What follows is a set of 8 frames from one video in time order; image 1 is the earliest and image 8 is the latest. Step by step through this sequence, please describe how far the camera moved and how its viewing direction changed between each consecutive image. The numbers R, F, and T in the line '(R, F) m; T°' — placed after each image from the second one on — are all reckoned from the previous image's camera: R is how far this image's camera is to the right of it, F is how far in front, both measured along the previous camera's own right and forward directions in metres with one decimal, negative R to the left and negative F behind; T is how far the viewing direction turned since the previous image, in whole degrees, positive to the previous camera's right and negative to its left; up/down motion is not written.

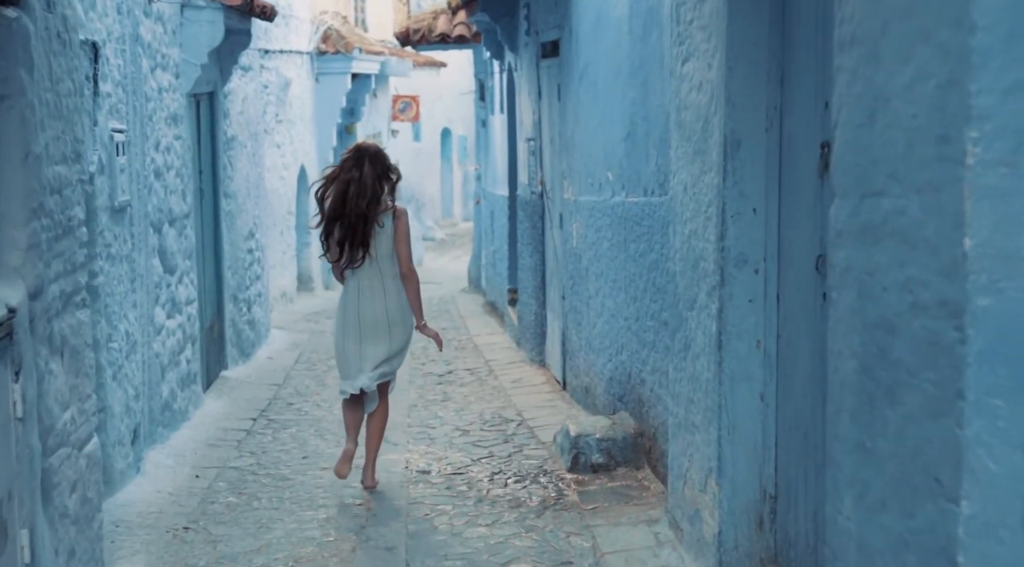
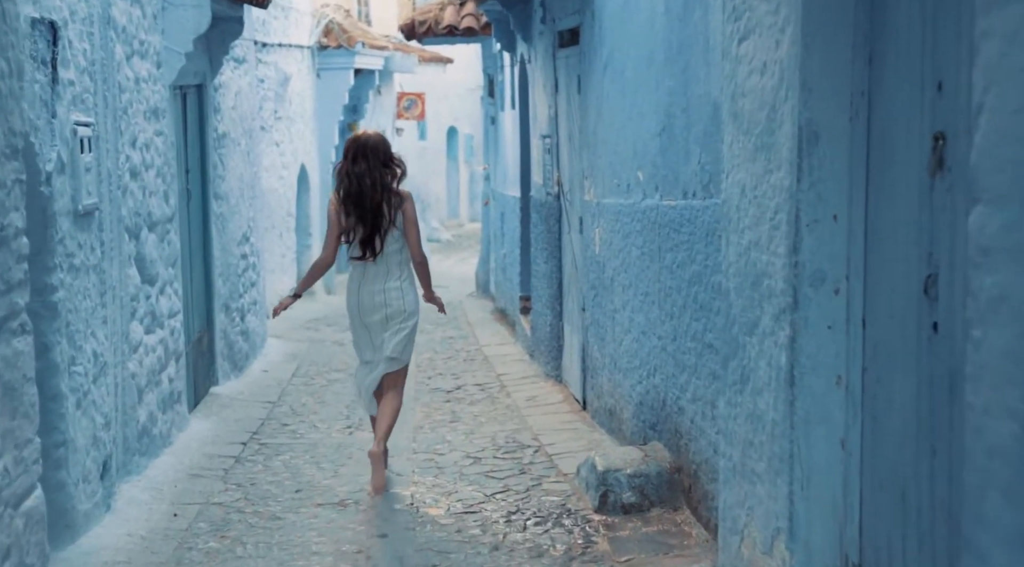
(-0.1, +0.8) m; 0°
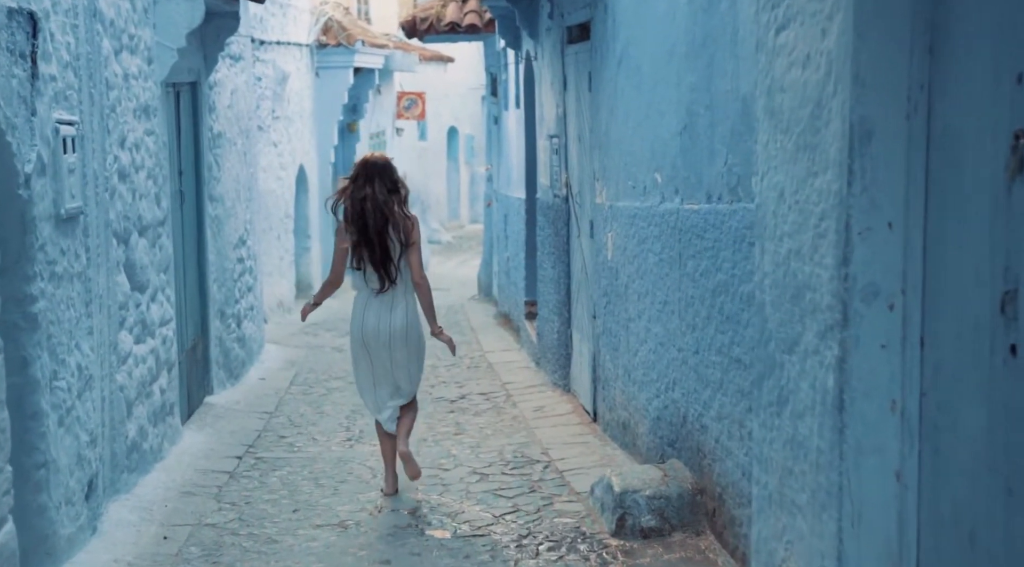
(-0.1, +0.4) m; 0°
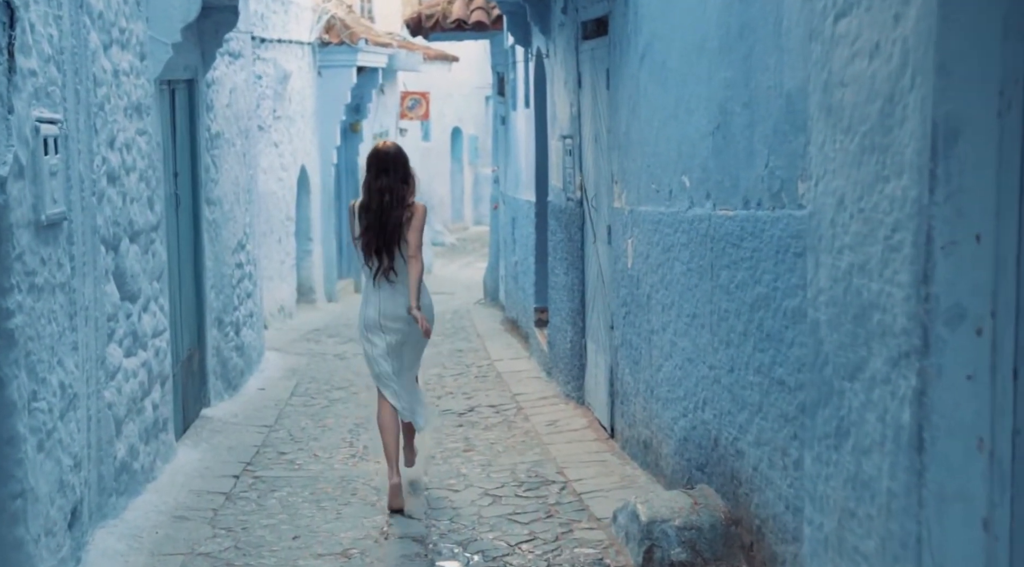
(-0.1, +0.4) m; 0°
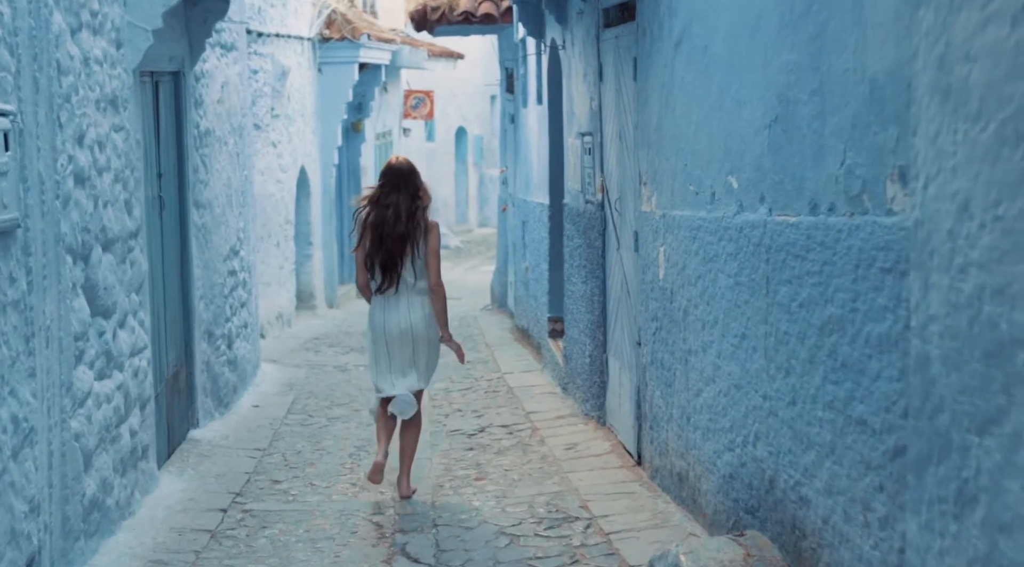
(-0.1, +0.7) m; 0°
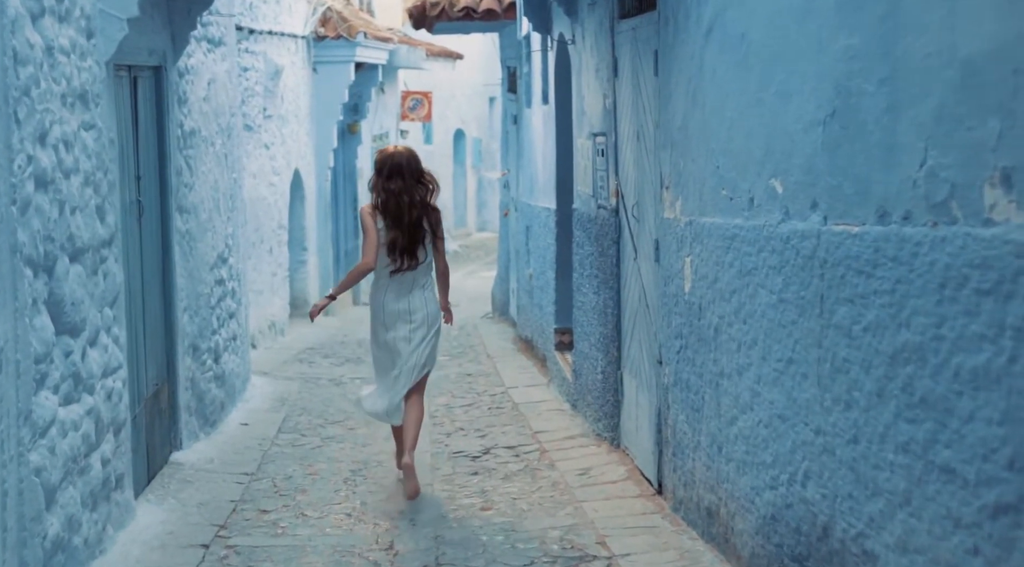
(-0.1, +0.6) m; 0°
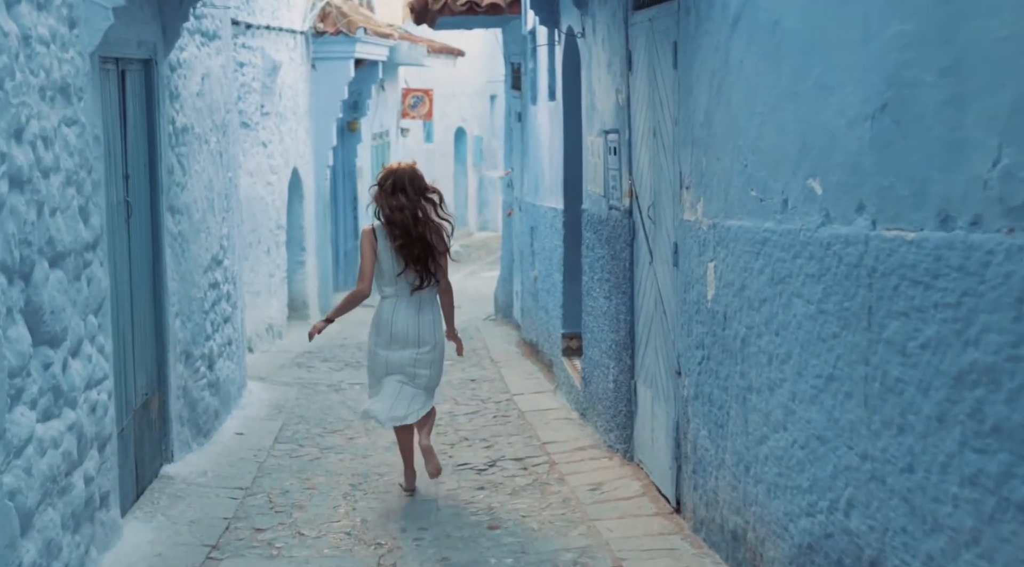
(0.0, +0.4) m; 0°
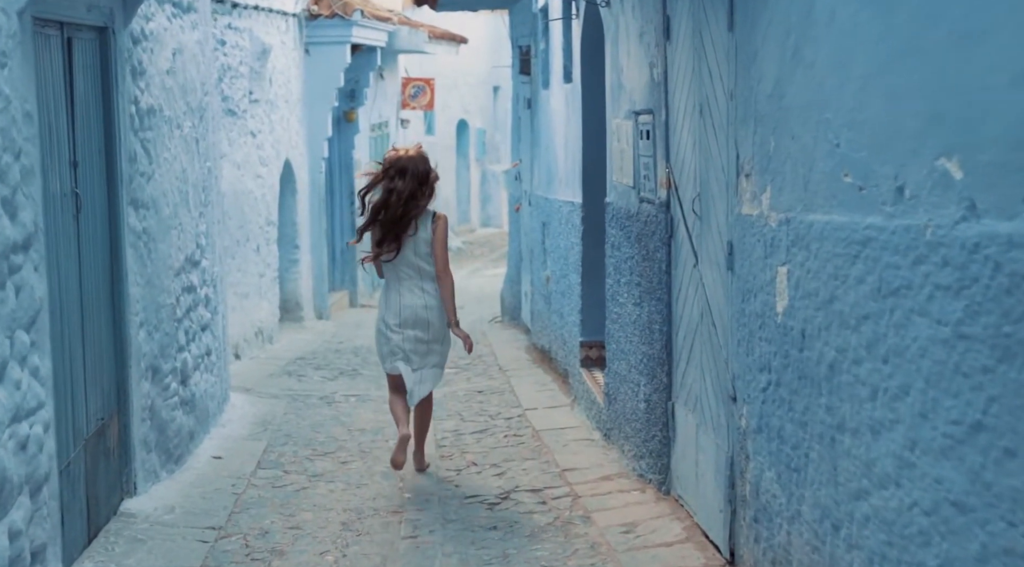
(-0.1, +1.0) m; 0°
